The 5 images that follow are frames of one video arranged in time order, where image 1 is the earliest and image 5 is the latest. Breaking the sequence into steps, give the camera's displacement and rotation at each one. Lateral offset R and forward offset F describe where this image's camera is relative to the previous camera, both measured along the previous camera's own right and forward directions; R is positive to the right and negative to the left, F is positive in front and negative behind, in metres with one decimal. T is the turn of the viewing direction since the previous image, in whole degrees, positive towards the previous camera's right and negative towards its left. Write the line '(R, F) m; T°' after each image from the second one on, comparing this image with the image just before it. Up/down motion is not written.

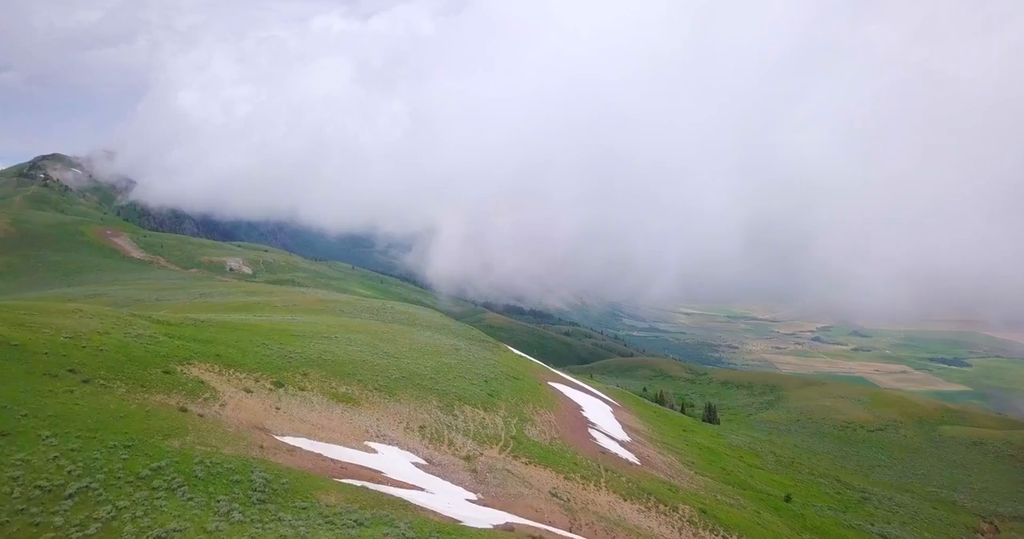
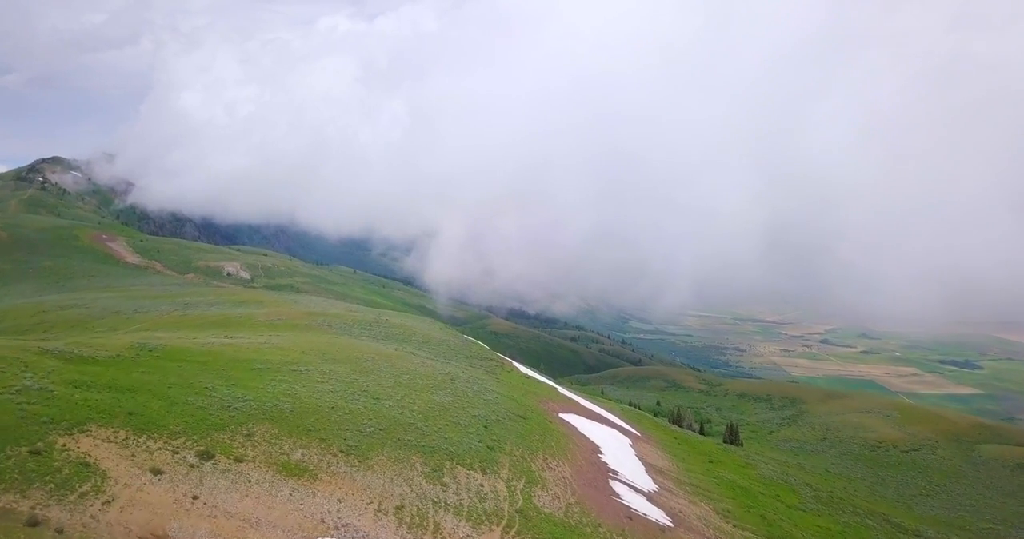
(0.0, +8.0) m; 0°
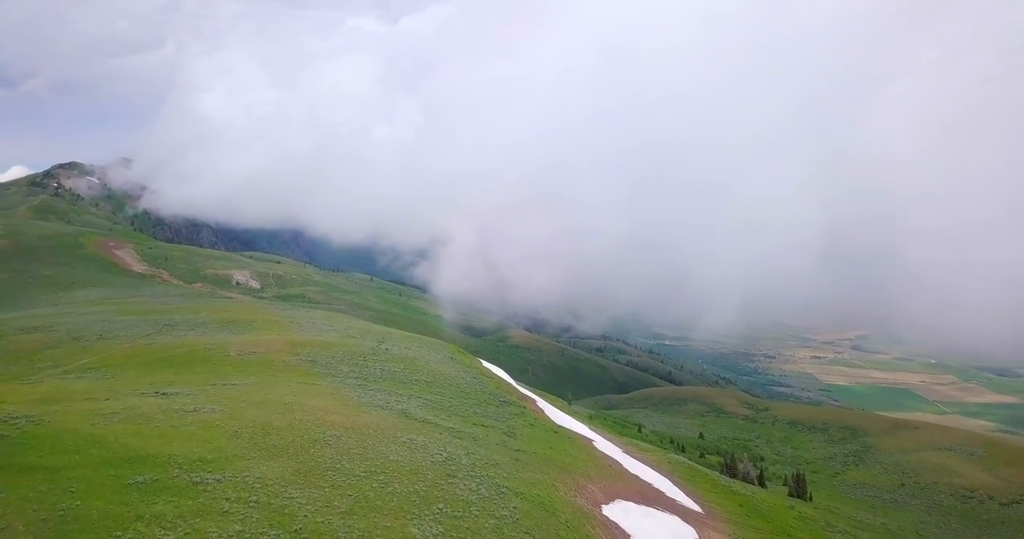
(-0.1, +15.2) m; -2°
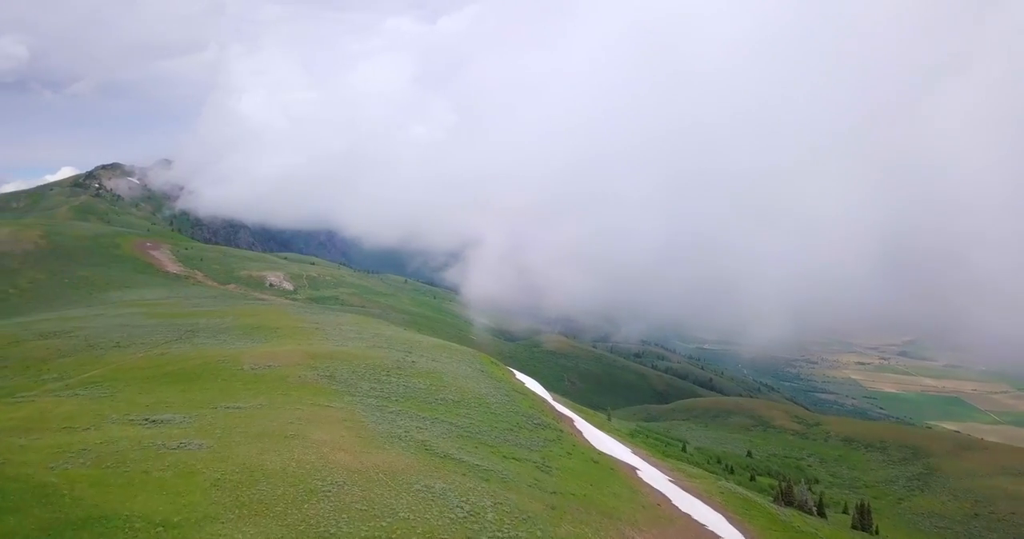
(0.0, +6.1) m; -3°
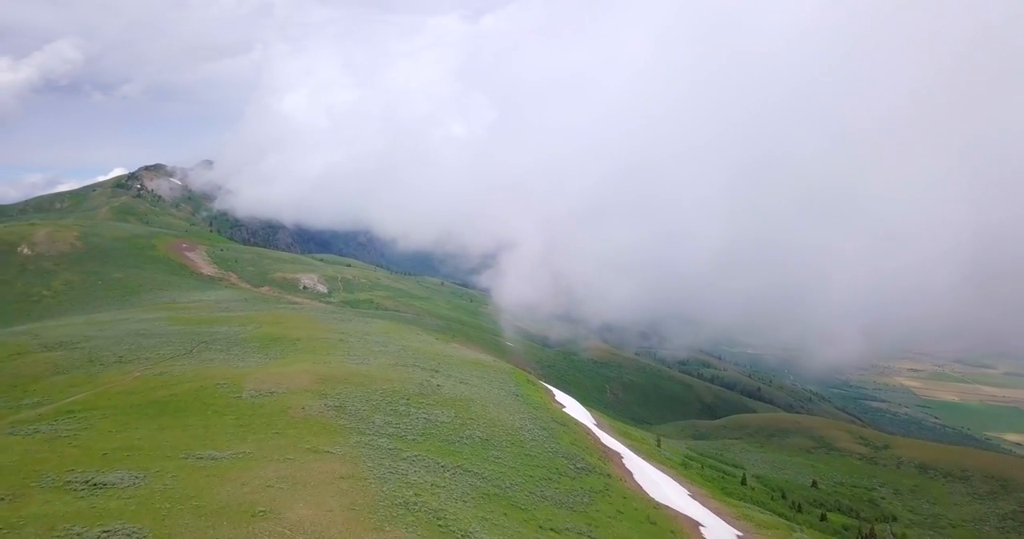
(0.0, +9.3) m; -3°
